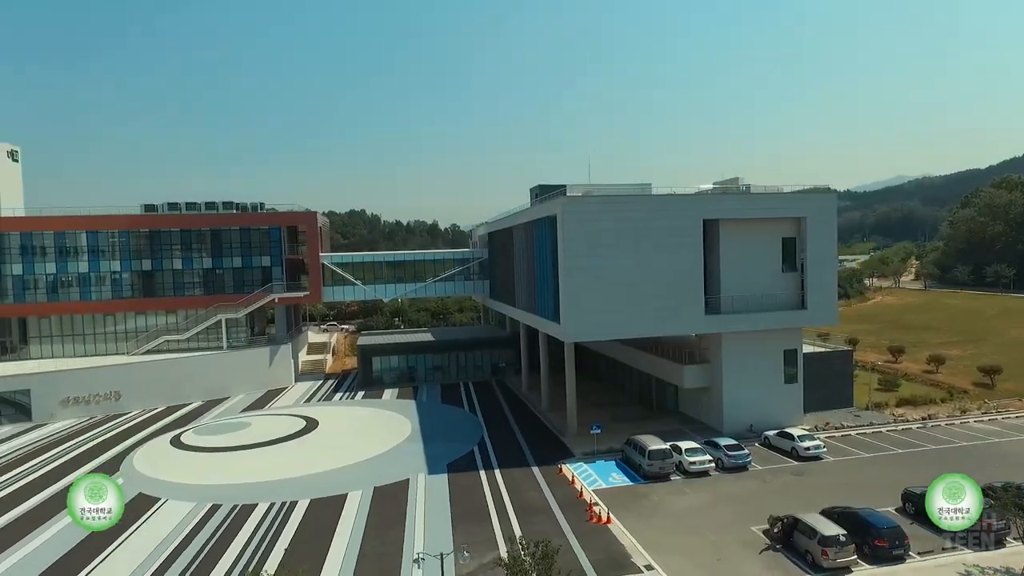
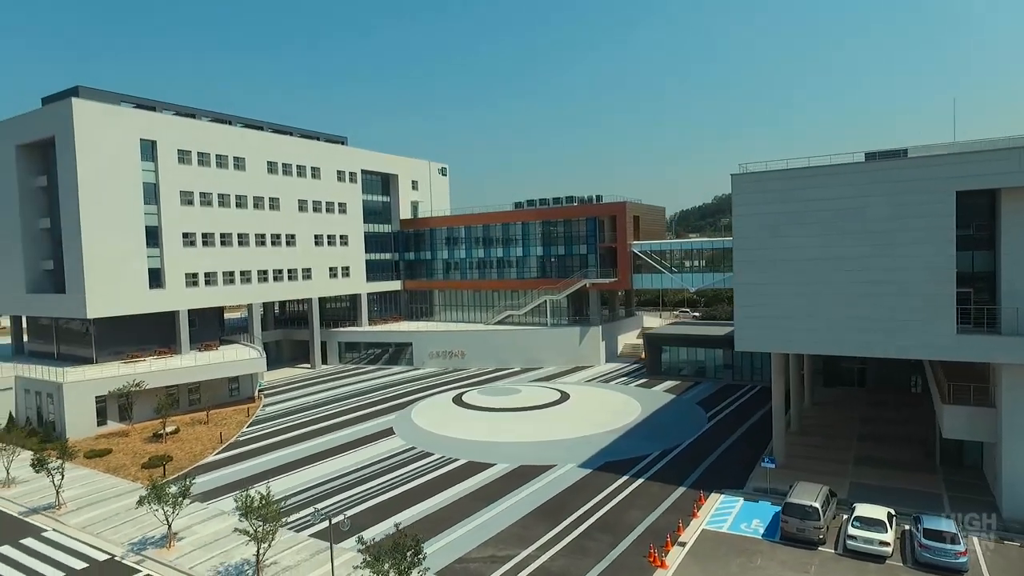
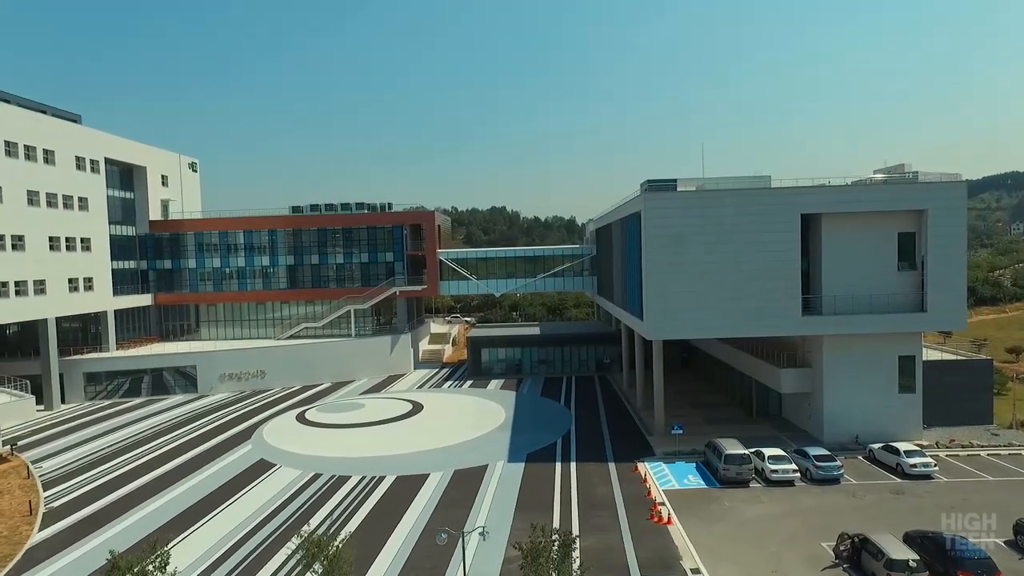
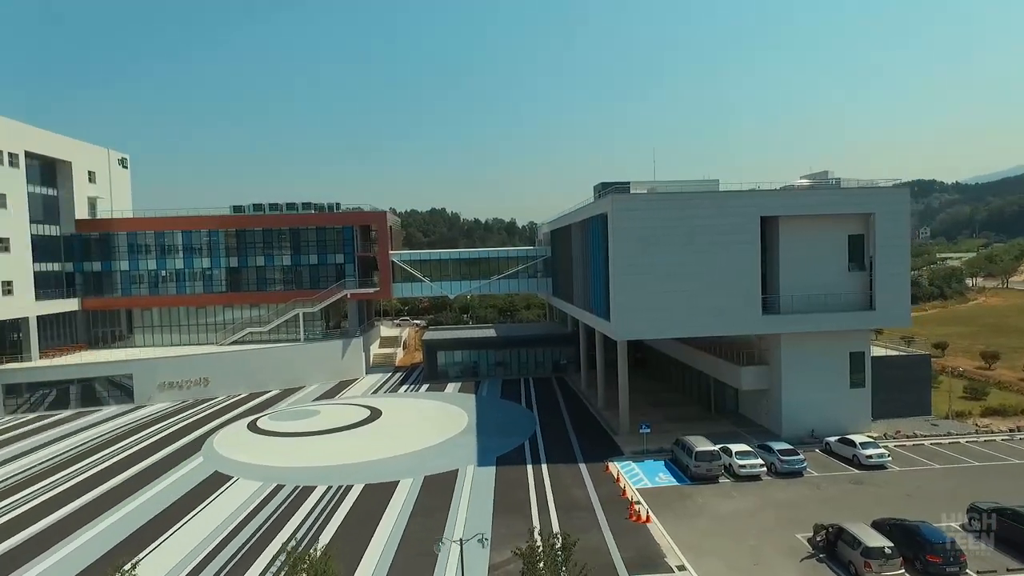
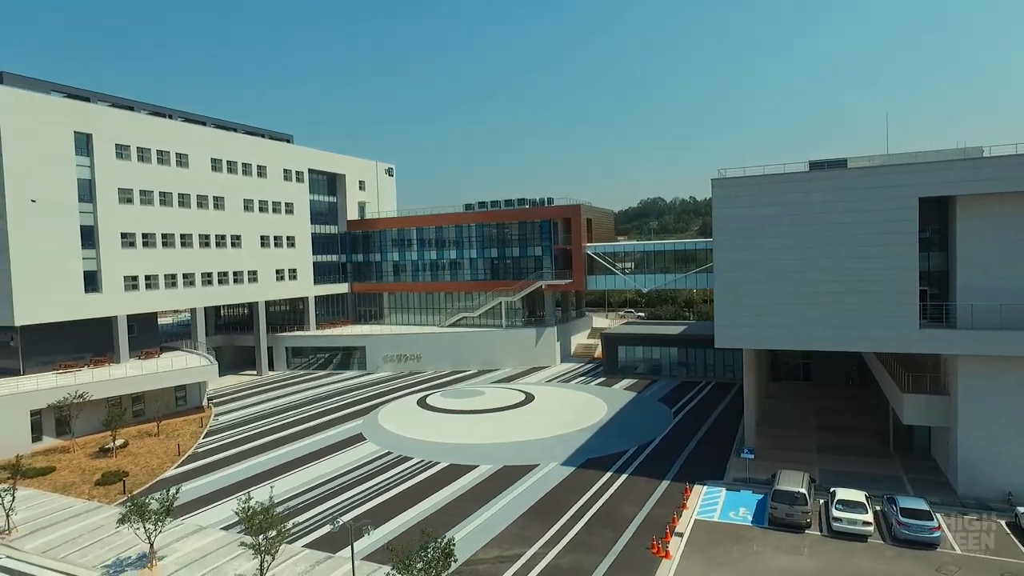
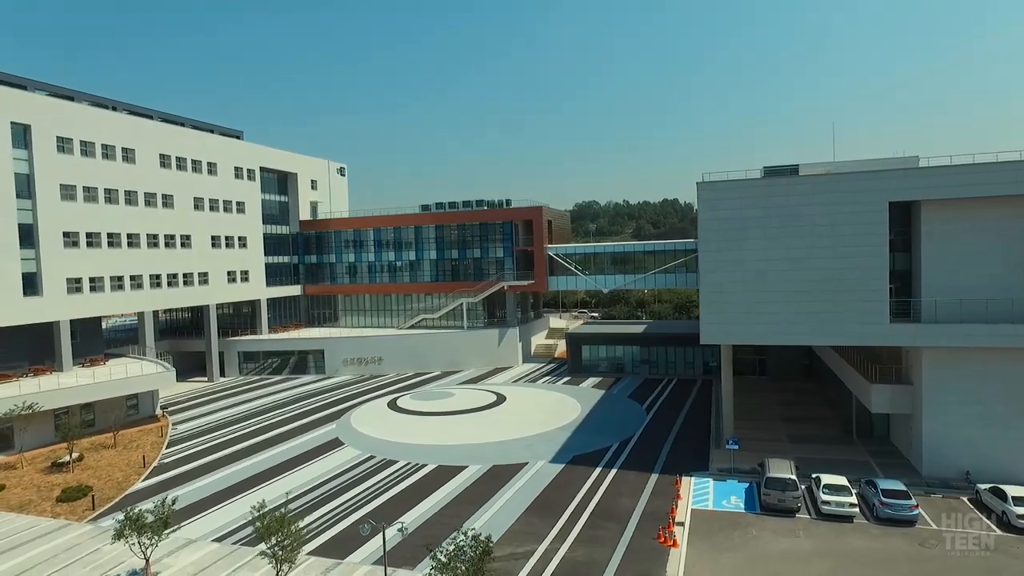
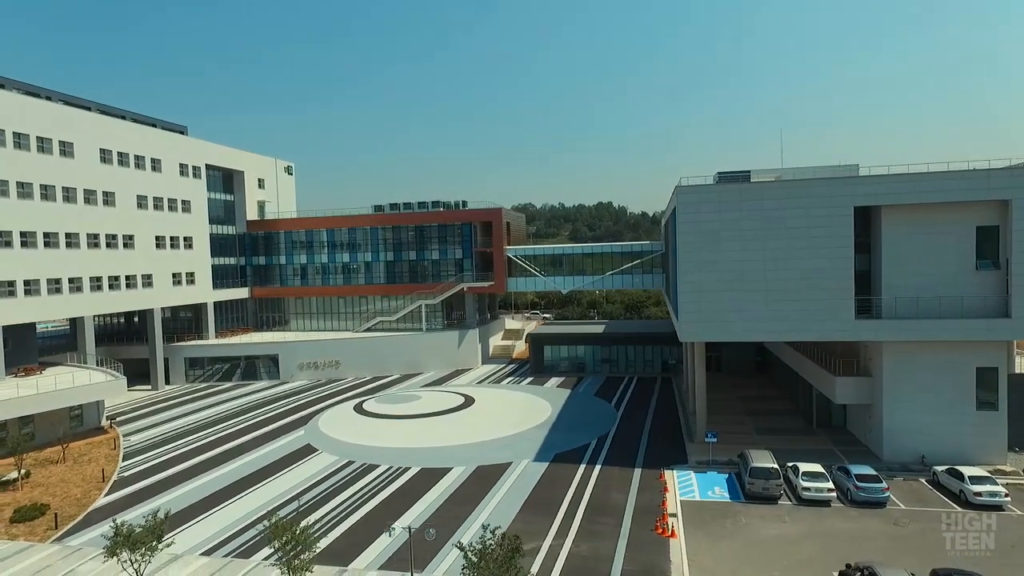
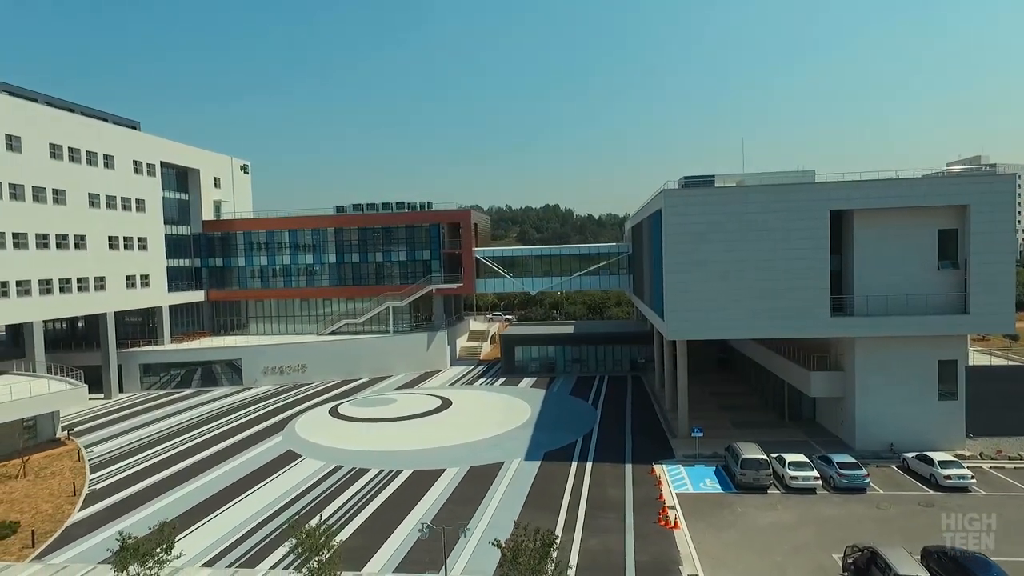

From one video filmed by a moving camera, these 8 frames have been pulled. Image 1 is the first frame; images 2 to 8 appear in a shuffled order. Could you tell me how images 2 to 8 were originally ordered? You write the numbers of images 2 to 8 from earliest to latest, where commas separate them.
4, 3, 8, 7, 6, 5, 2
